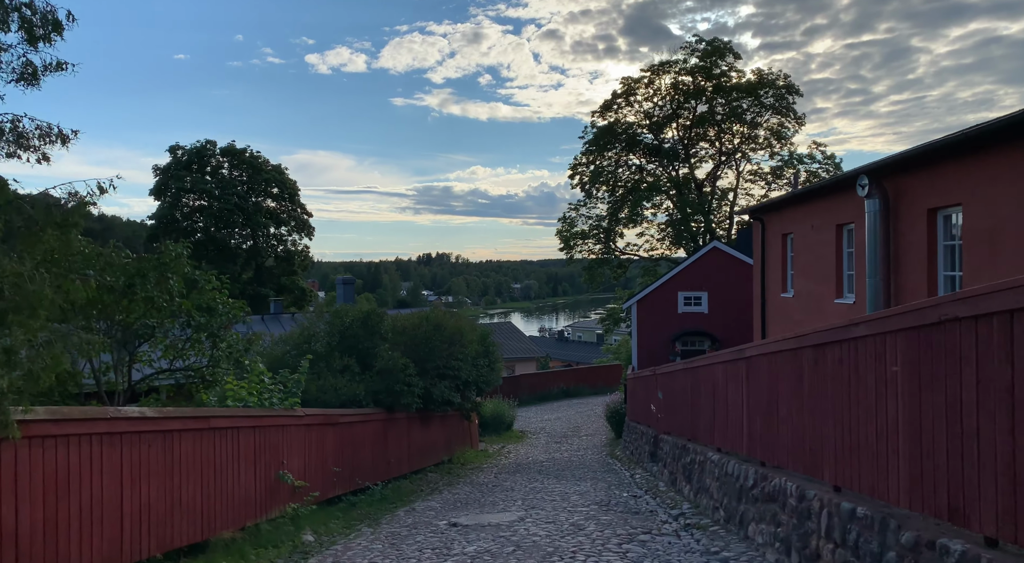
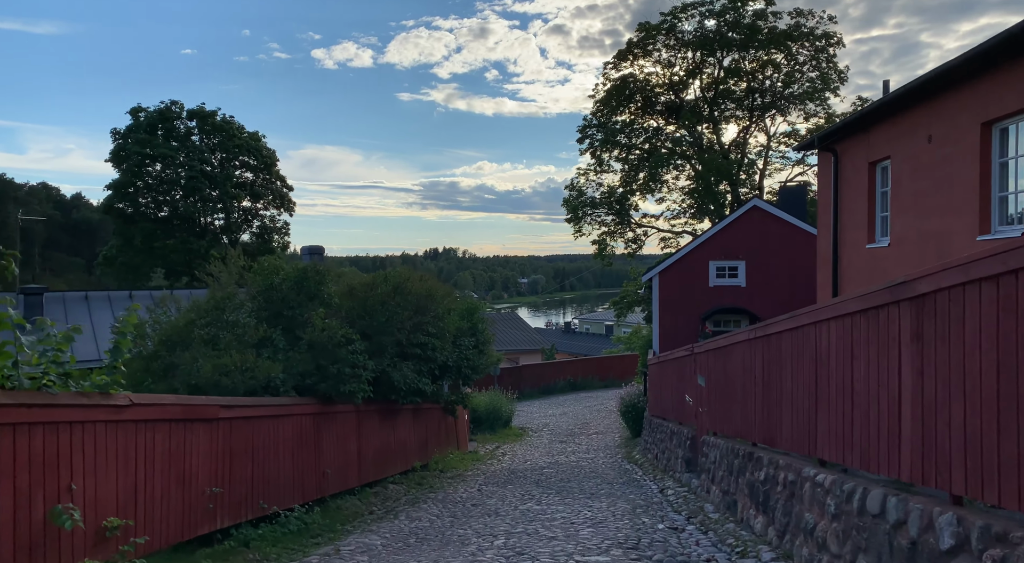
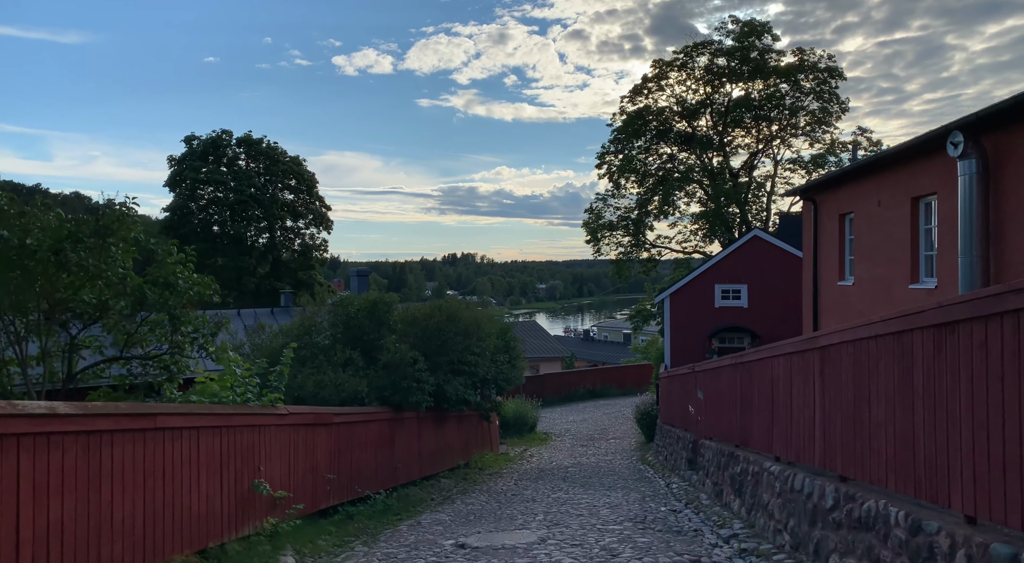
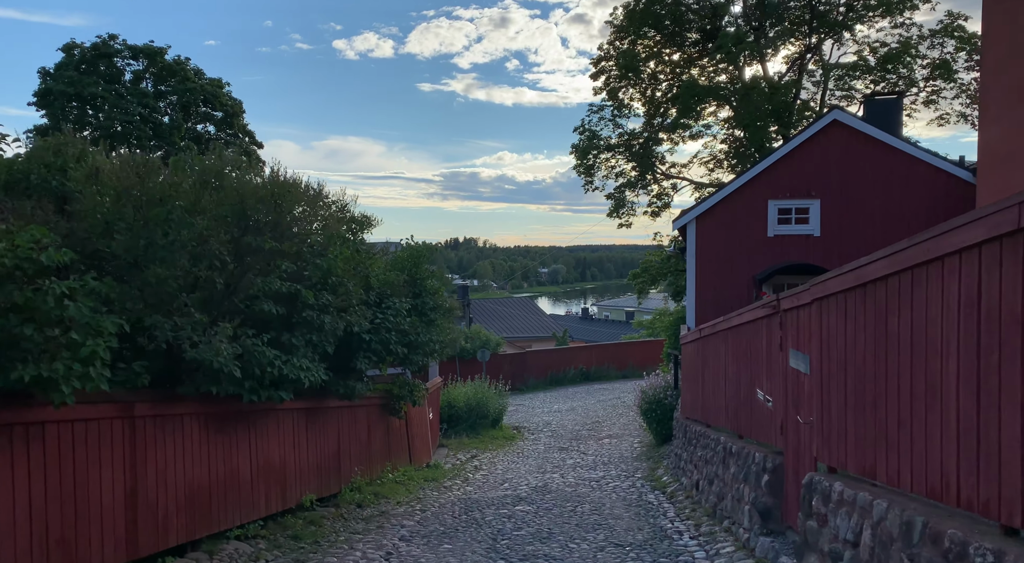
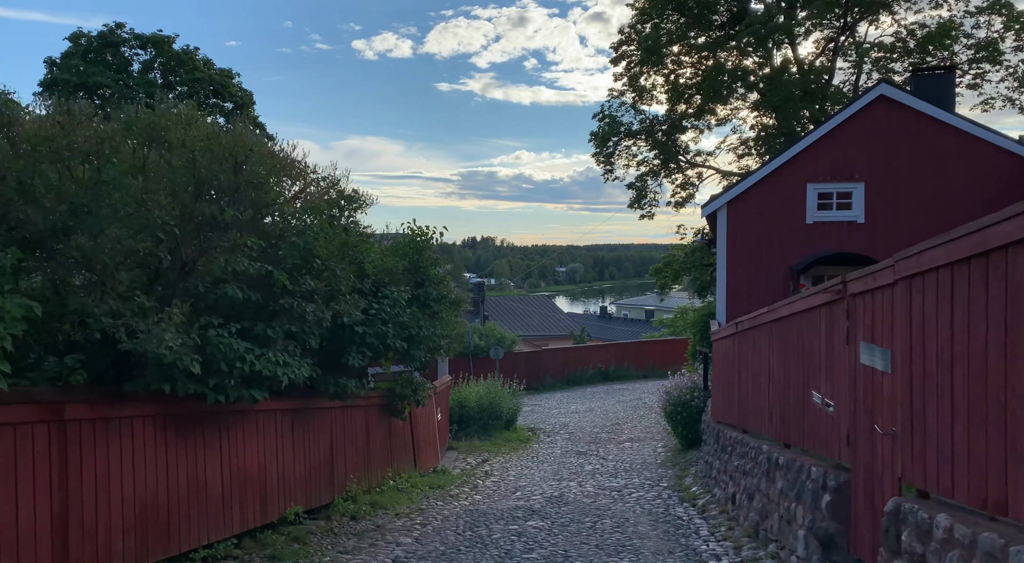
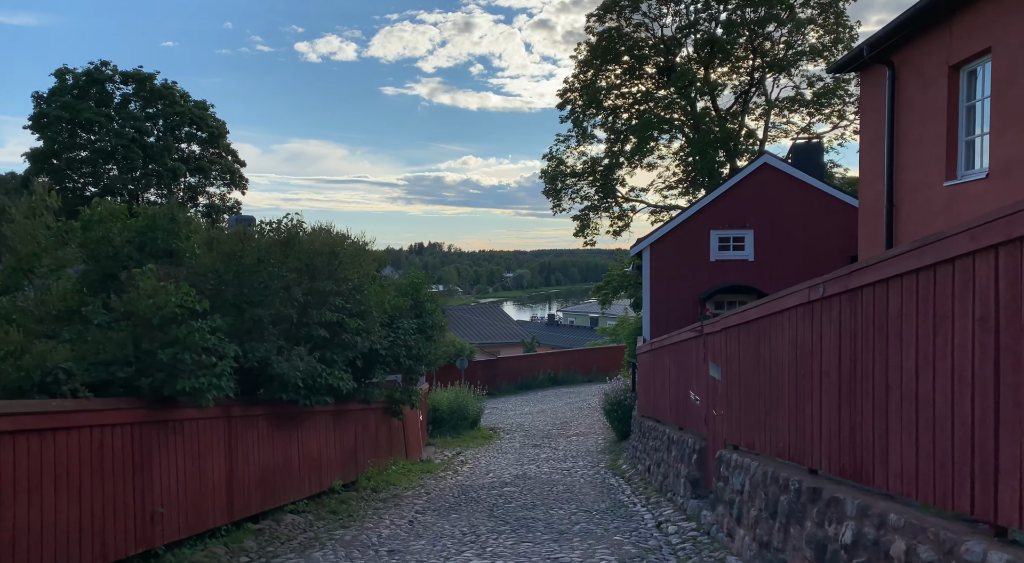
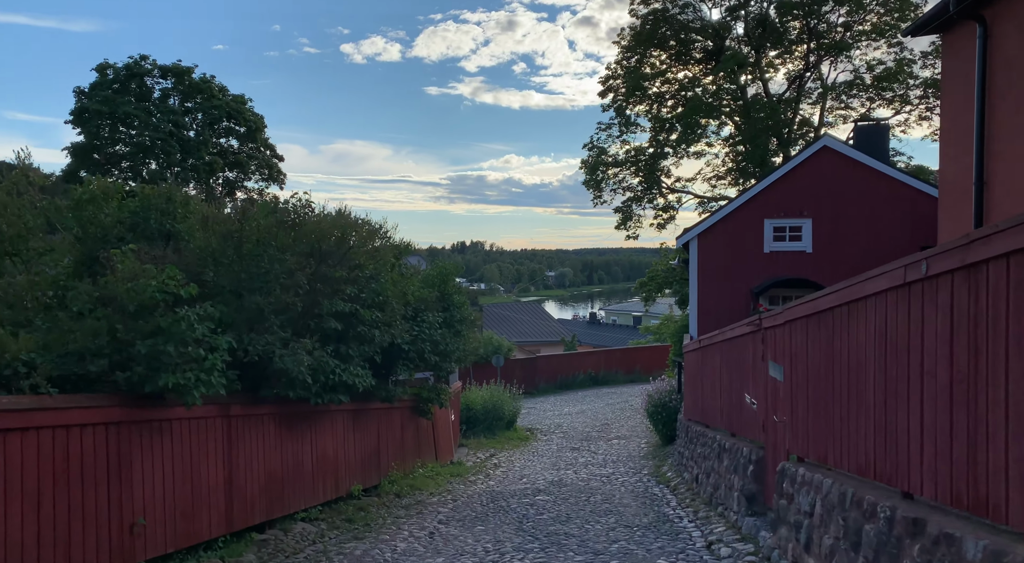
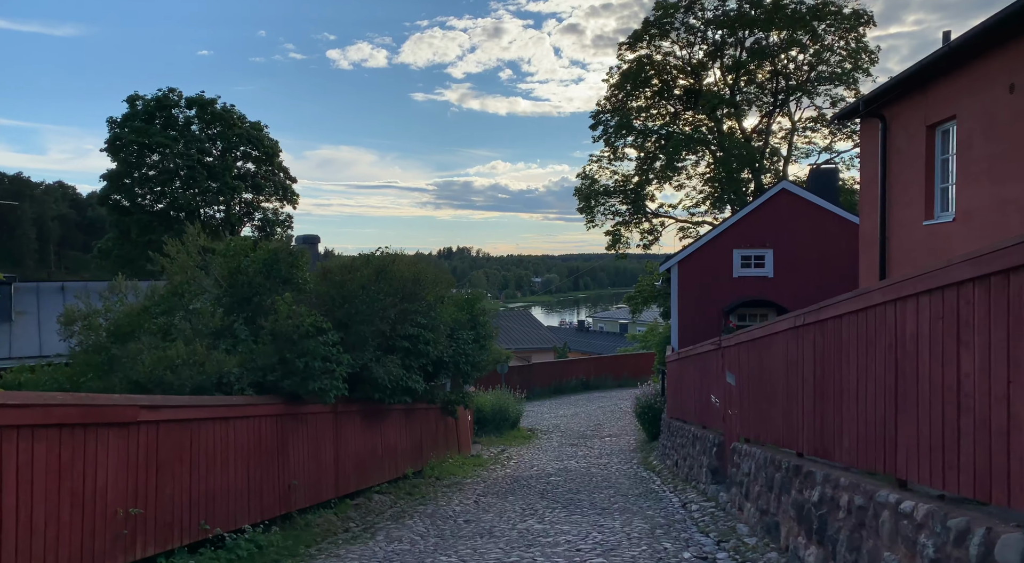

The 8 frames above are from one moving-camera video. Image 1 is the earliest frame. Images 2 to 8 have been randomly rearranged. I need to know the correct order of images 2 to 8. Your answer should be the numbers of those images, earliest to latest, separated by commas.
3, 2, 8, 6, 7, 4, 5
